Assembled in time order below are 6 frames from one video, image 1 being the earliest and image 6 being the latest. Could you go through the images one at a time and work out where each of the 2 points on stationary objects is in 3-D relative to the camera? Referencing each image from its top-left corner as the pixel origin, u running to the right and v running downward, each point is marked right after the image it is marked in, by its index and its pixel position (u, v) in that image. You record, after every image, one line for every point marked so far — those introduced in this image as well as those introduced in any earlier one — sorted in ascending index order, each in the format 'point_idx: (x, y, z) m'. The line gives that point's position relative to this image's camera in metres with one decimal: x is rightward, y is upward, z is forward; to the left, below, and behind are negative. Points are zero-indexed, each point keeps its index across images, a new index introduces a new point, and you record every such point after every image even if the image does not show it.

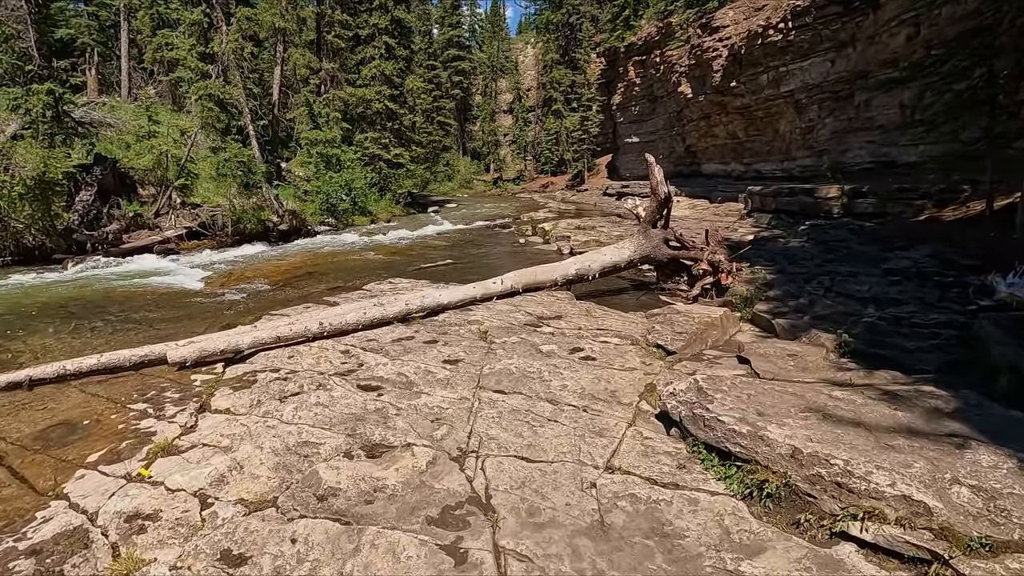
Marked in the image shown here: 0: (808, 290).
0: (+3.9, 0.0, +7.1) m
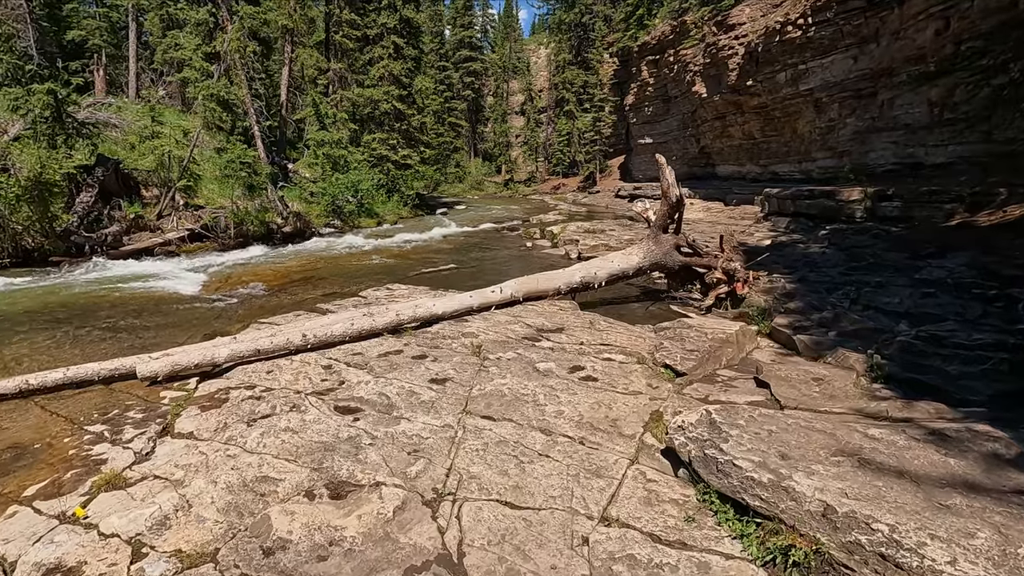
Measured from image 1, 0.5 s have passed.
0: (+3.9, -0.2, +6.6) m
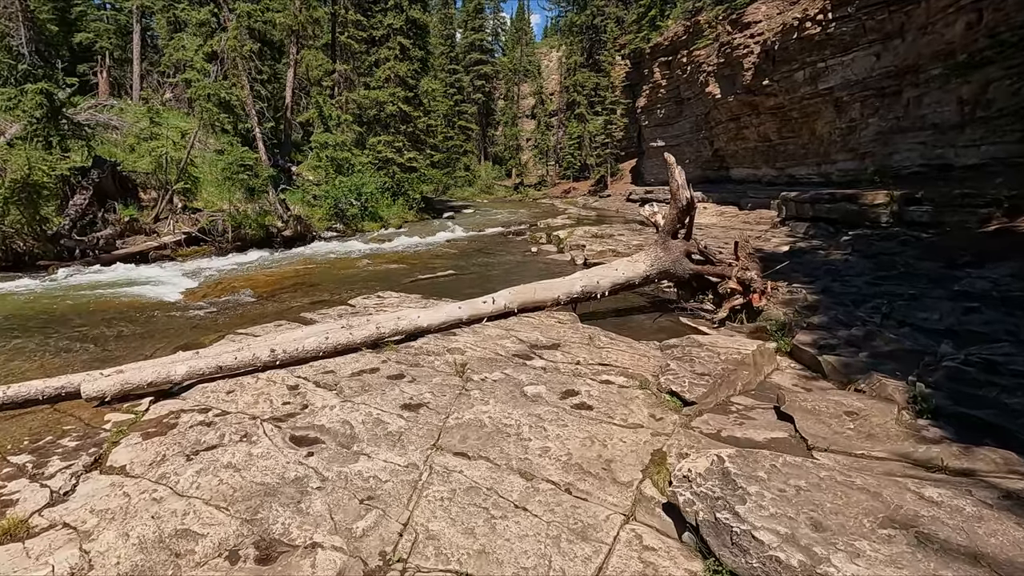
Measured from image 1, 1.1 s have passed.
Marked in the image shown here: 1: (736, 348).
0: (+3.8, -0.3, +5.9) m
1: (+2.1, -0.6, +5.1) m
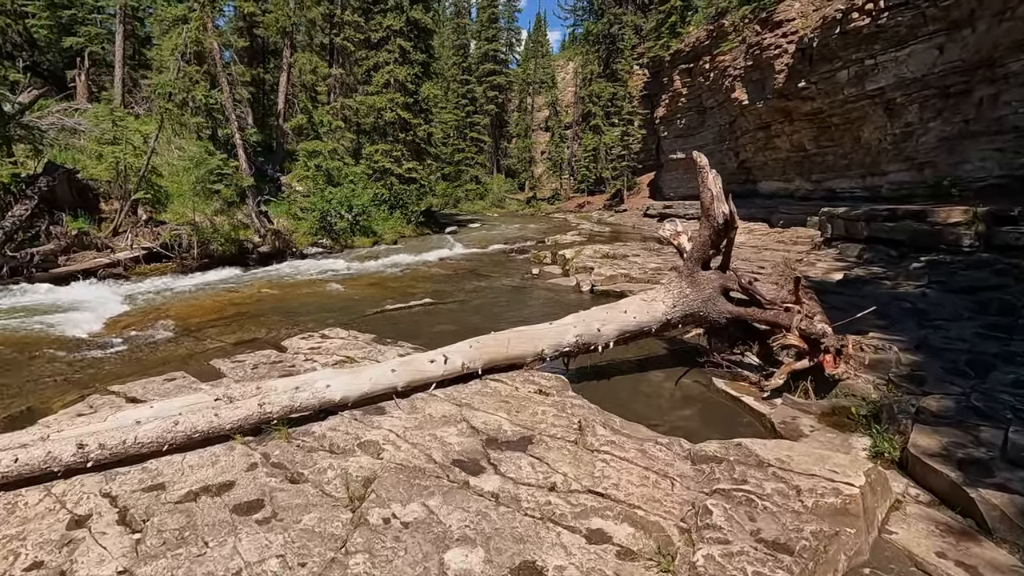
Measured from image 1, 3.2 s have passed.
0: (+3.4, -0.8, +3.7) m
1: (+1.7, -1.0, +3.0) m
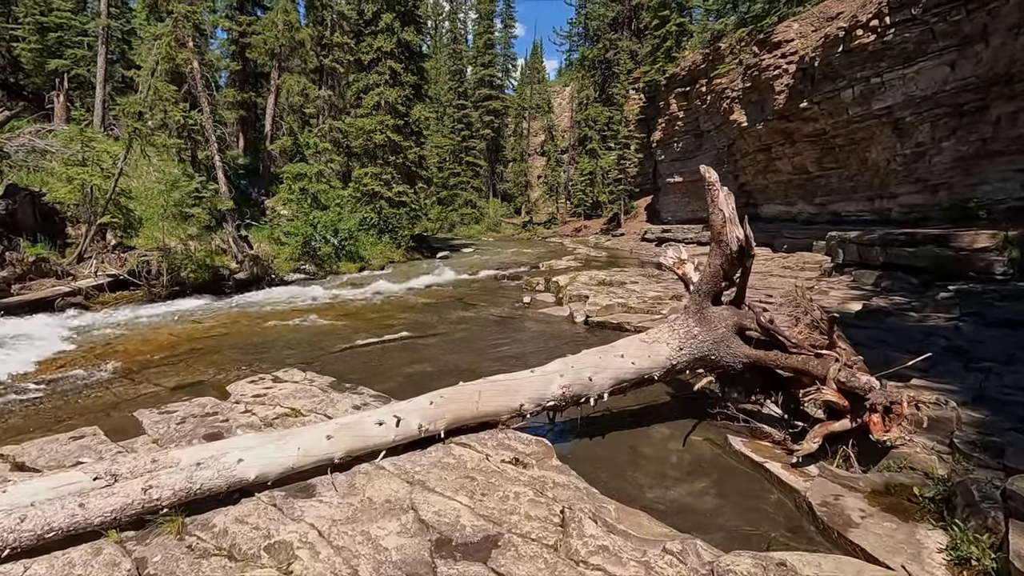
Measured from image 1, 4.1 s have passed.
0: (+3.2, -1.0, +2.8) m
1: (+1.5, -1.2, +2.1) m
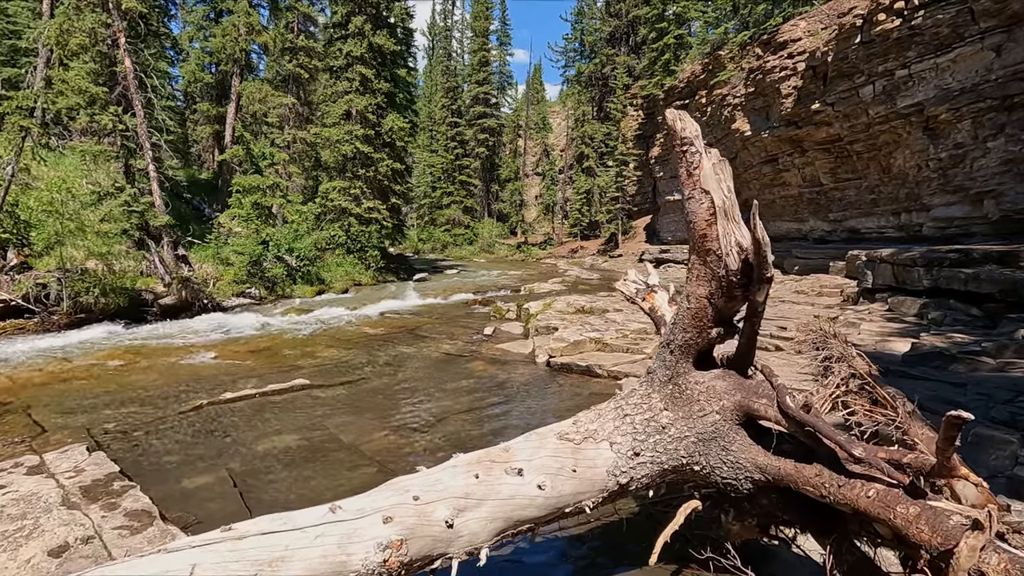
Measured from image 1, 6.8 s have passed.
0: (+2.3, -1.2, +0.6) m
1: (+0.6, -1.4, -0.1) m
